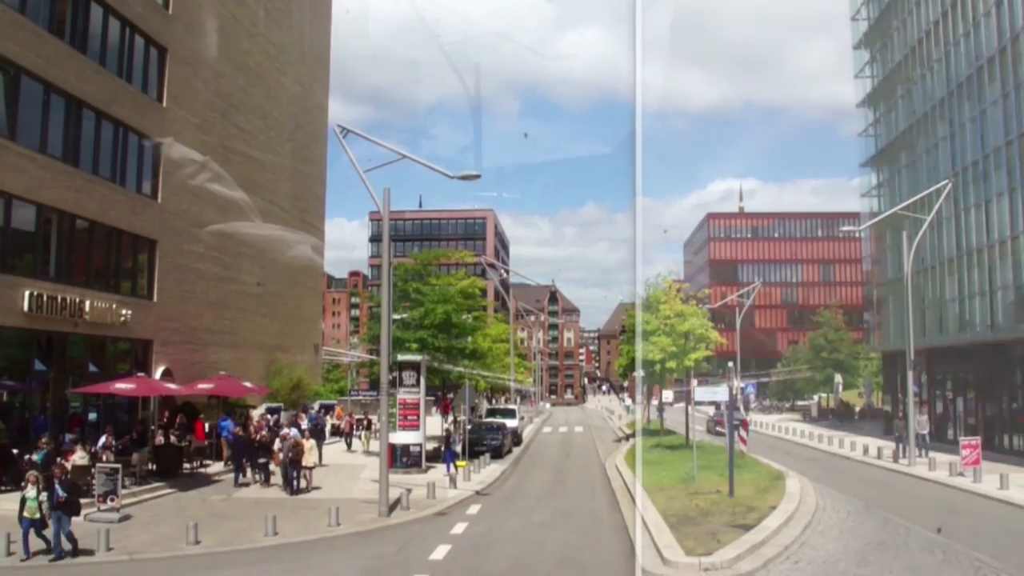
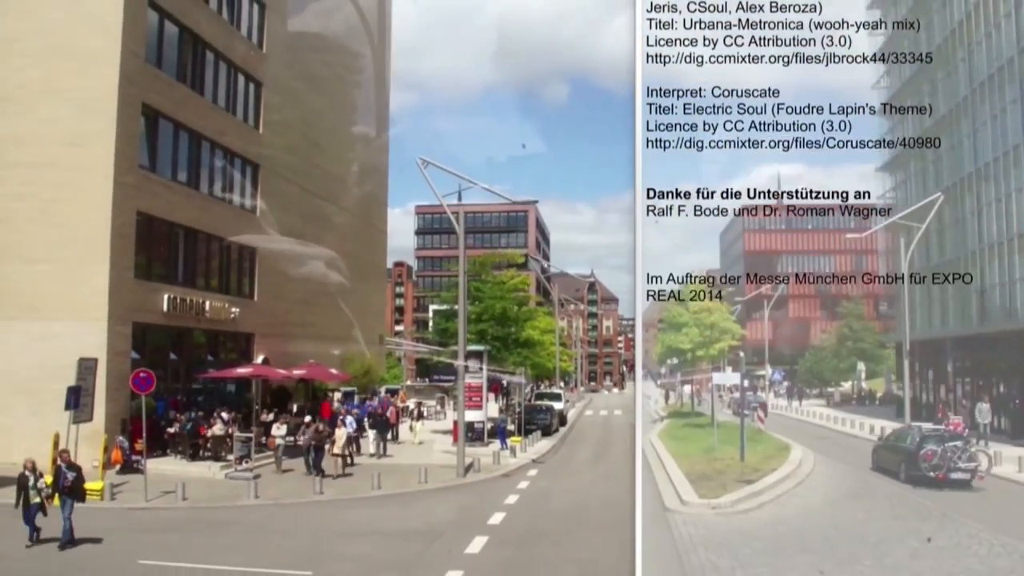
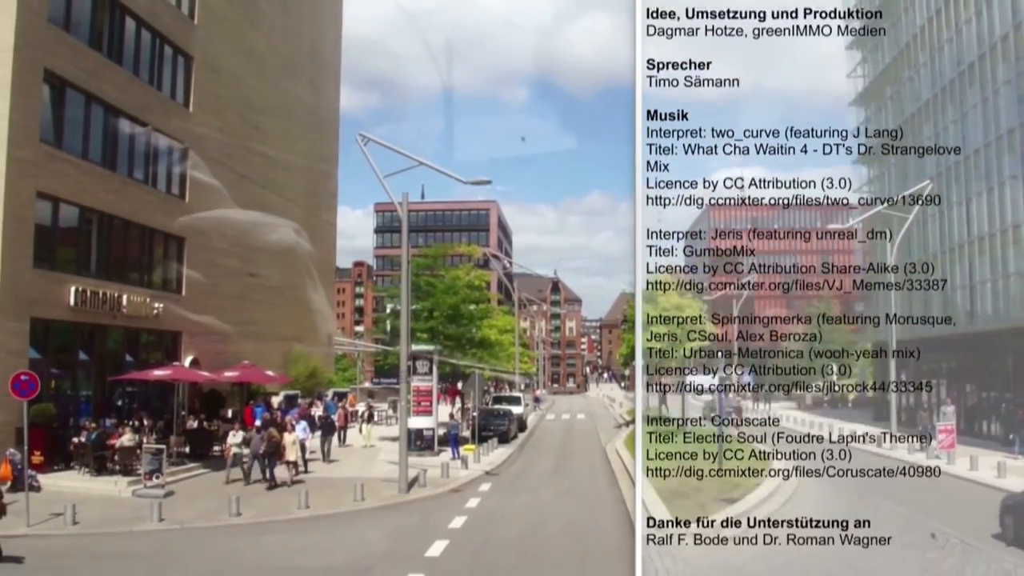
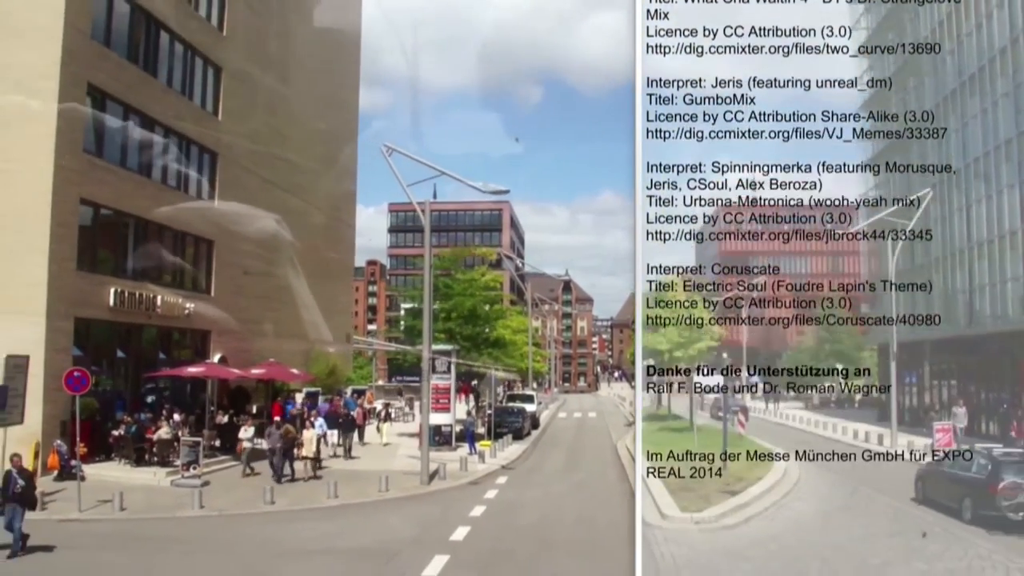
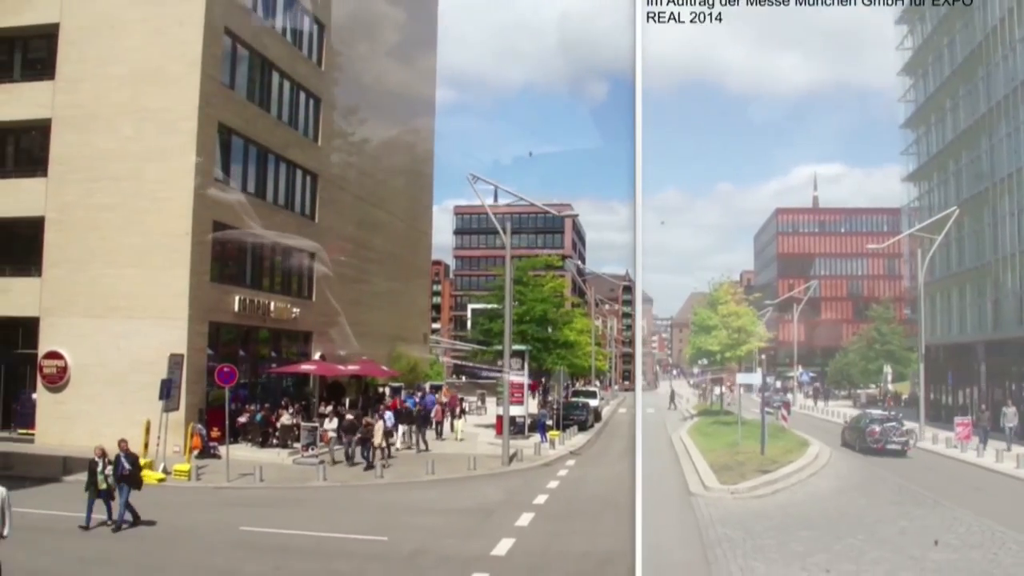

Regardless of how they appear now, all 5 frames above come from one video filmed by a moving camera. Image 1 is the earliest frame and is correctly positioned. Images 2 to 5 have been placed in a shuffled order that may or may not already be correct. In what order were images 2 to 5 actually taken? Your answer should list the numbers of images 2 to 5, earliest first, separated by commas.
3, 4, 2, 5
